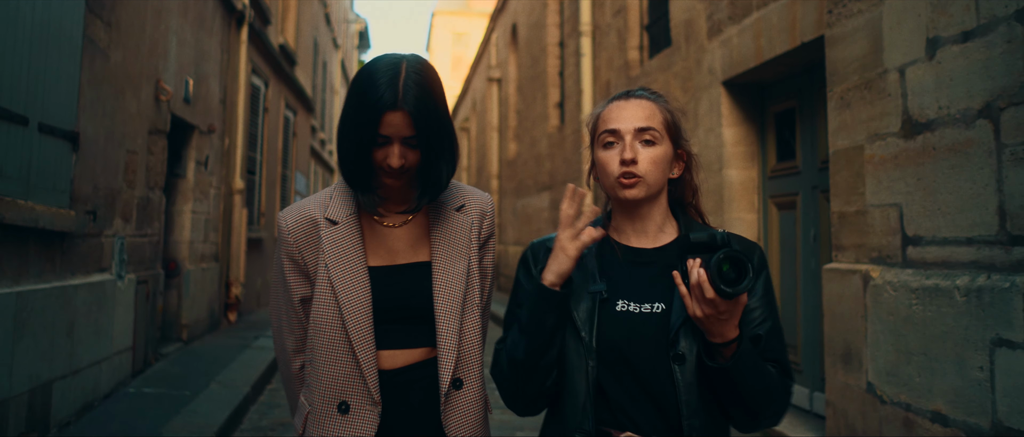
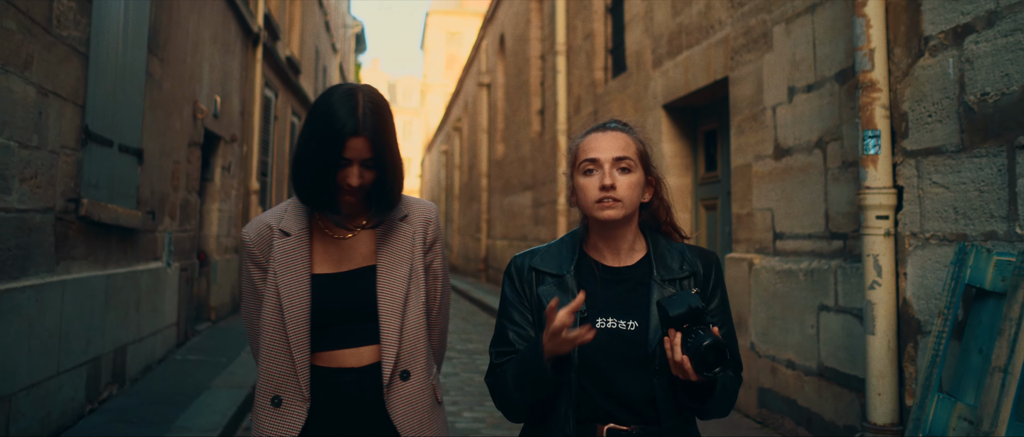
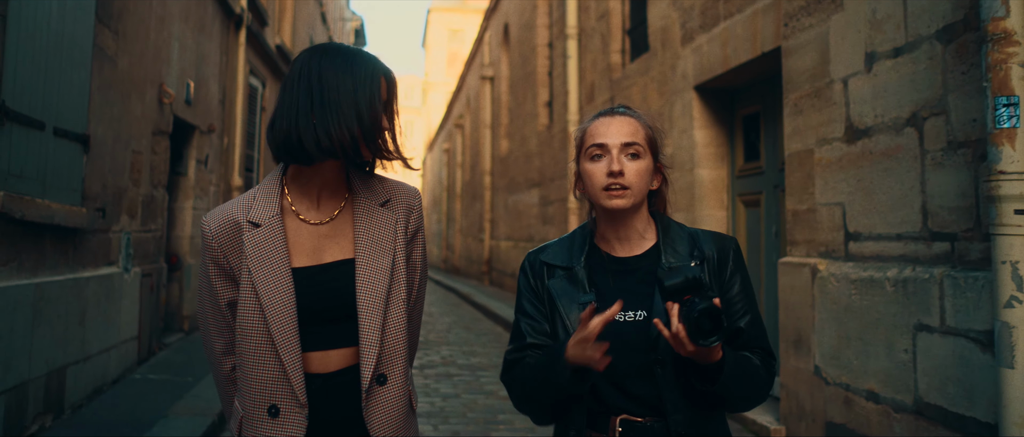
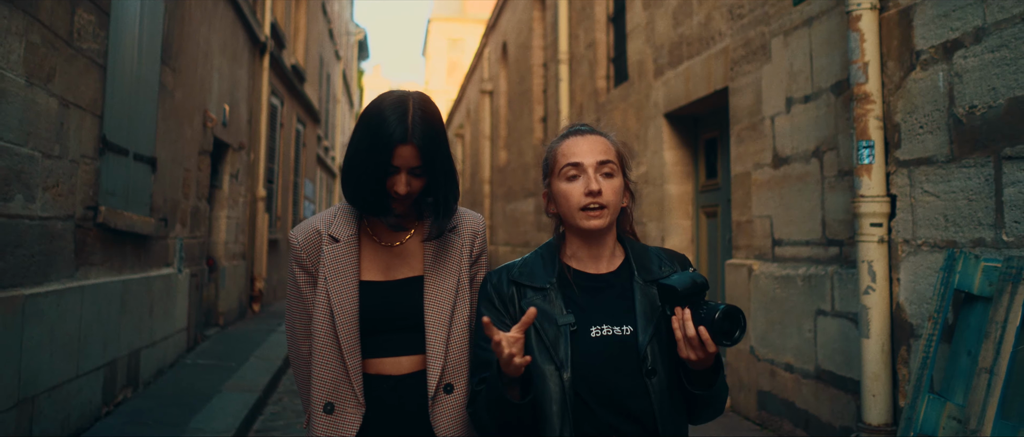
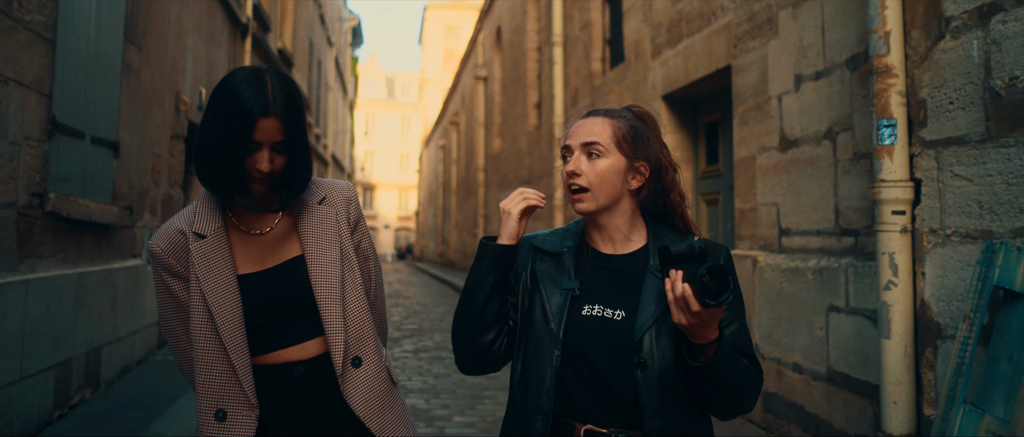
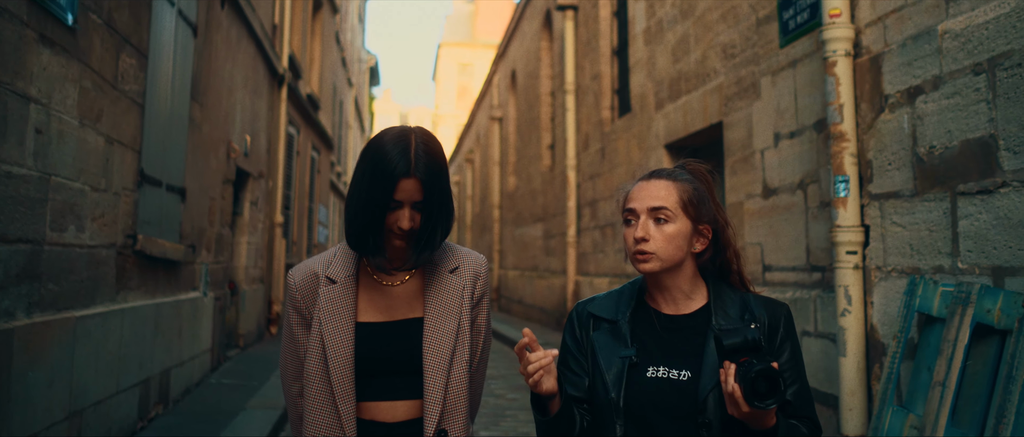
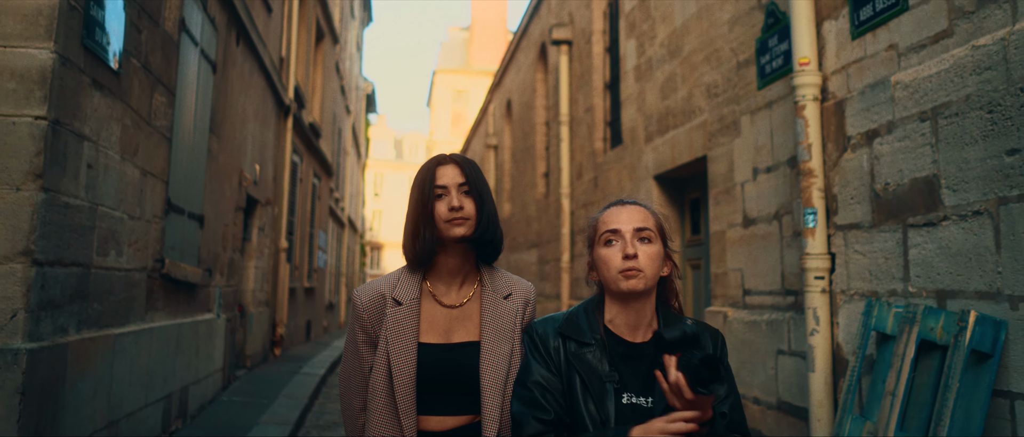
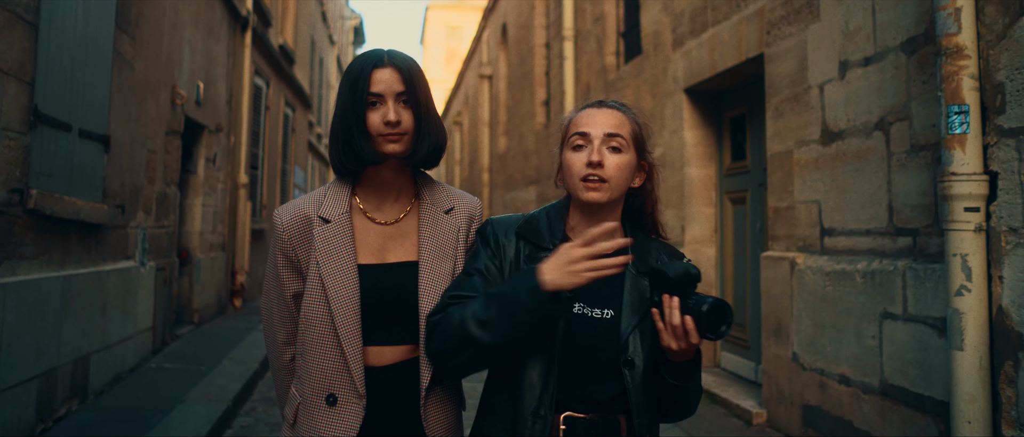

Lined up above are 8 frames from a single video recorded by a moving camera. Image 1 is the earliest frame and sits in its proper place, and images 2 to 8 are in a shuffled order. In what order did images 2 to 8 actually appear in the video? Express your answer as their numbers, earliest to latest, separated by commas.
3, 8, 5, 2, 4, 6, 7
